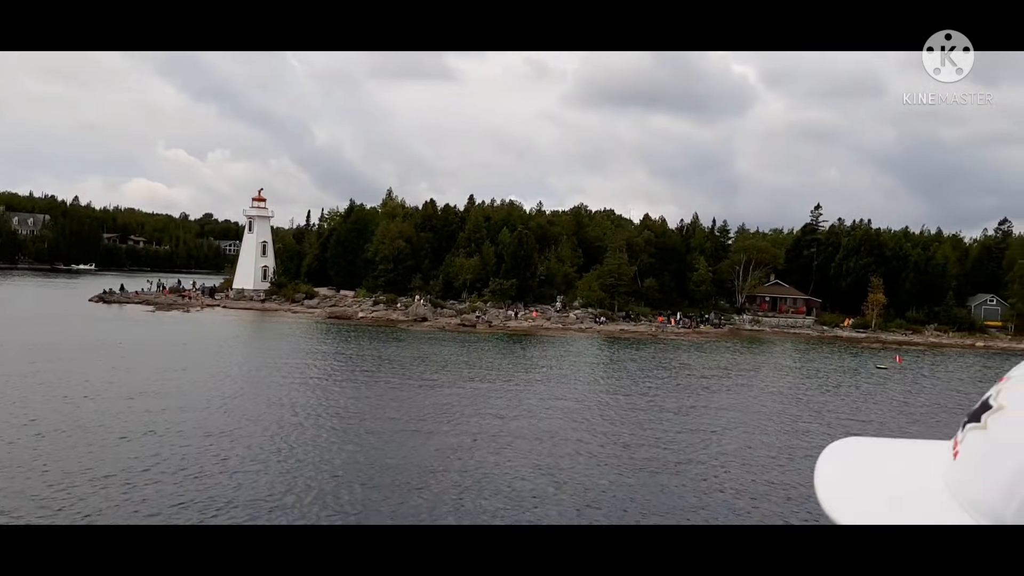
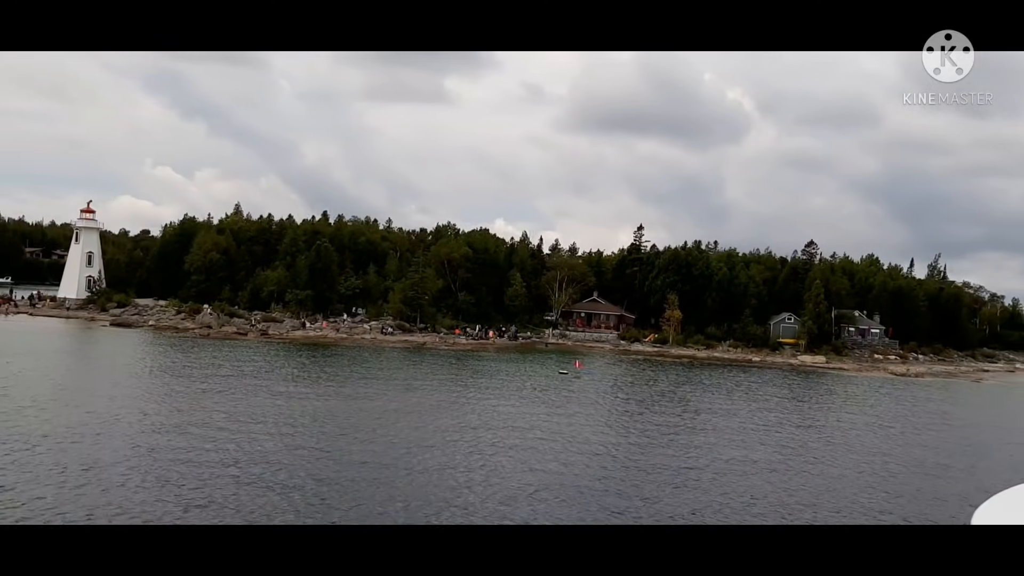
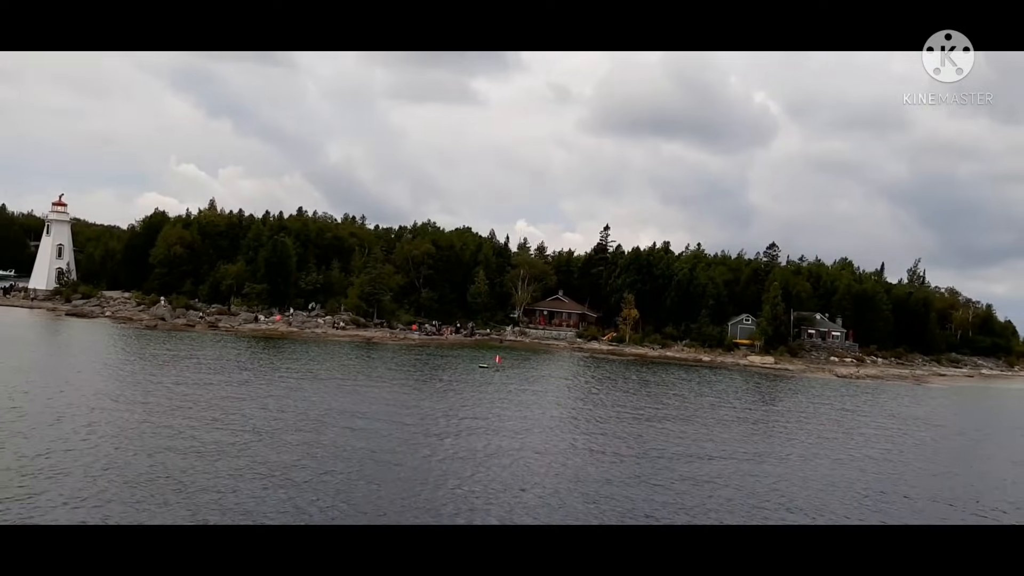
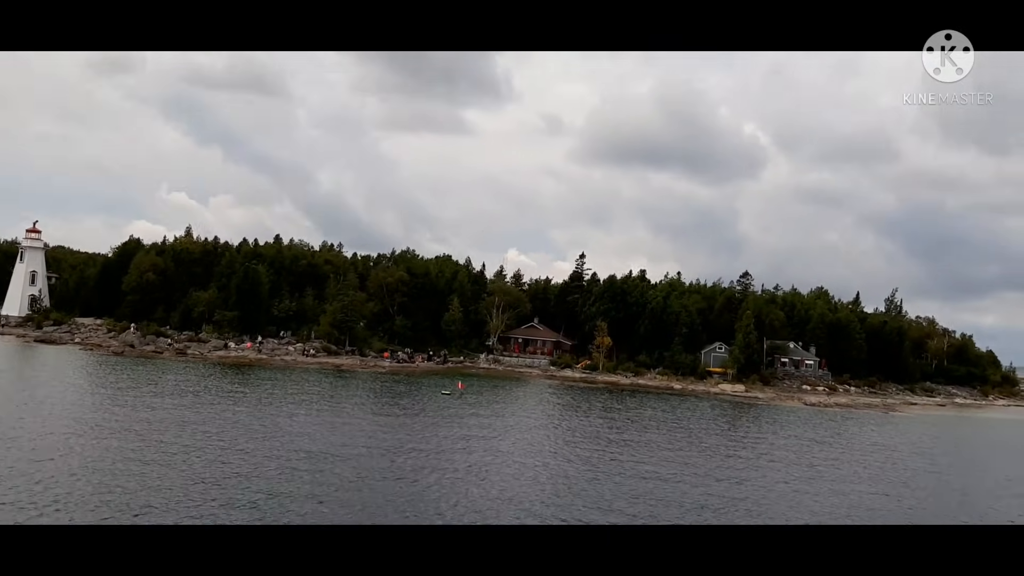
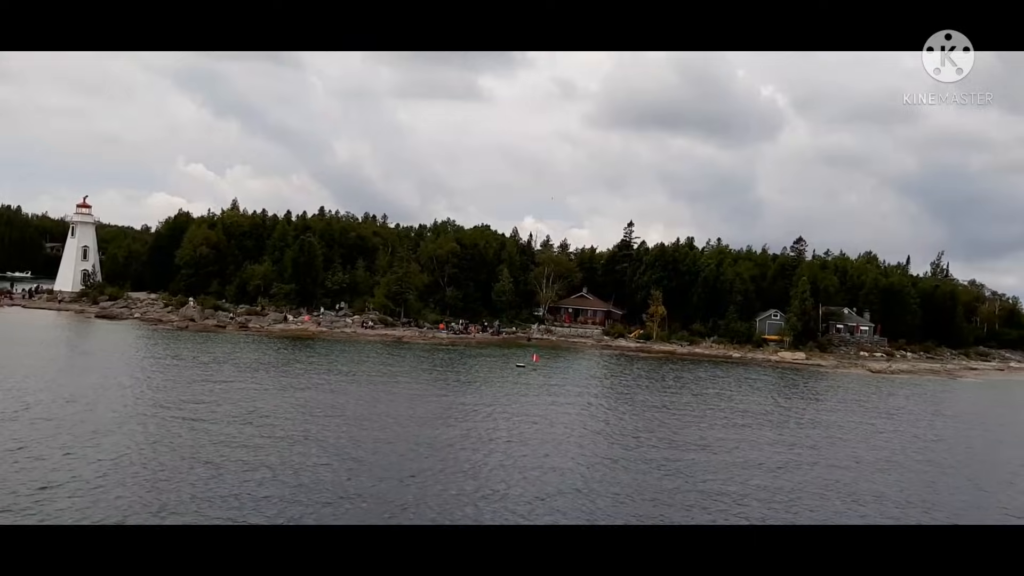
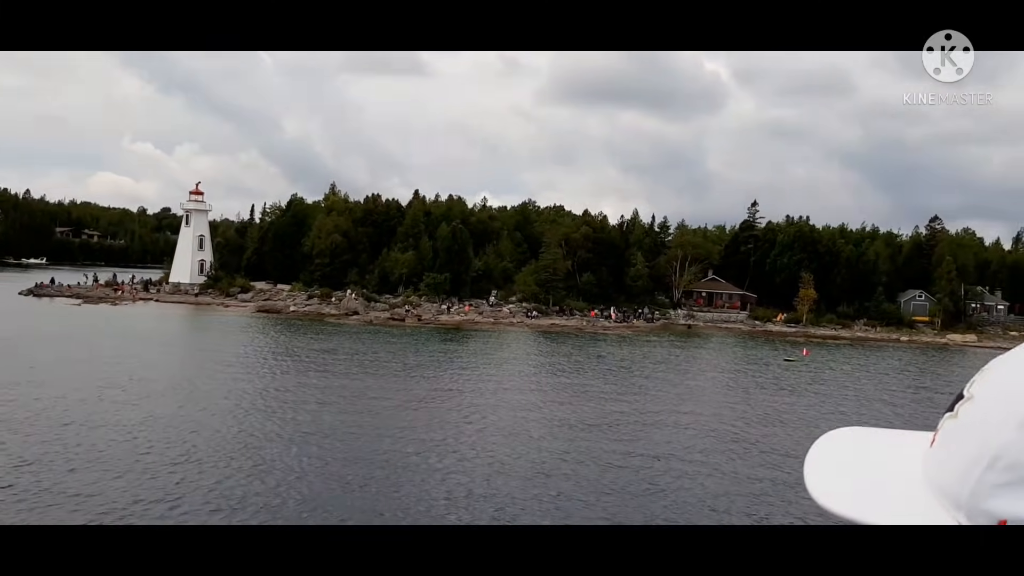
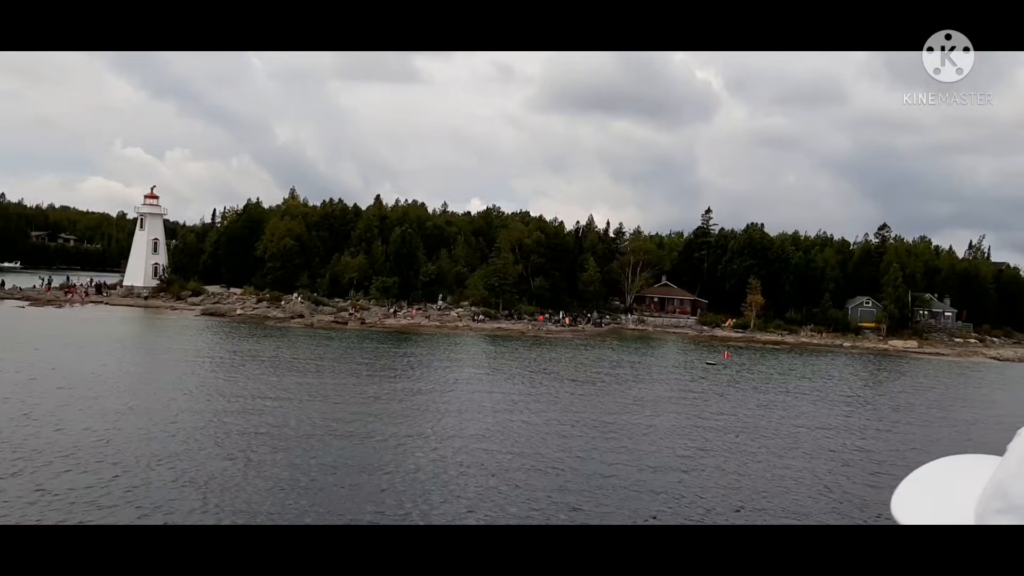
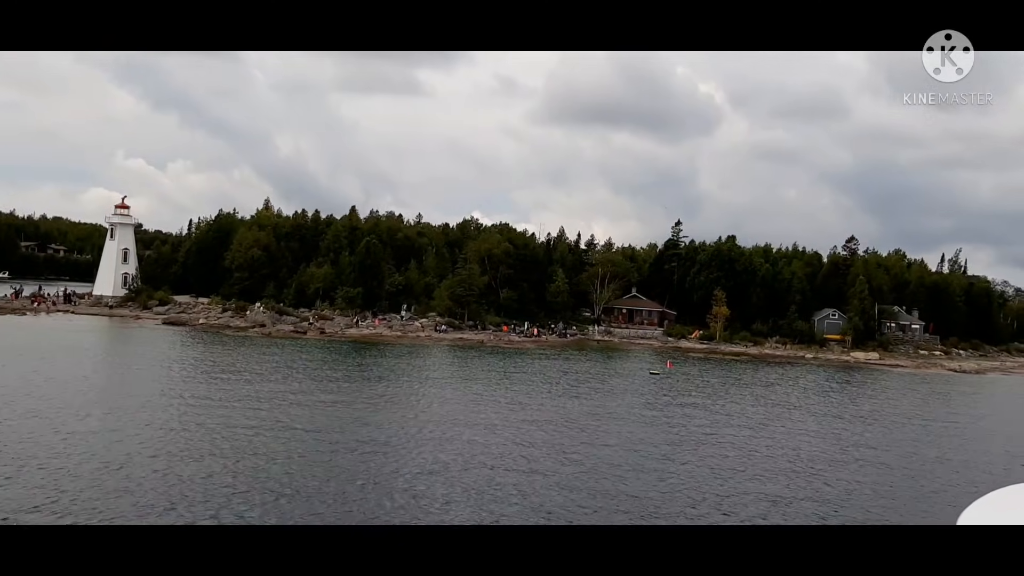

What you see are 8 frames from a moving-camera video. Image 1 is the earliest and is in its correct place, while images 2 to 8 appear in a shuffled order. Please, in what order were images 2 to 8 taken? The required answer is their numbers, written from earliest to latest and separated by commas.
6, 7, 8, 2, 5, 3, 4
